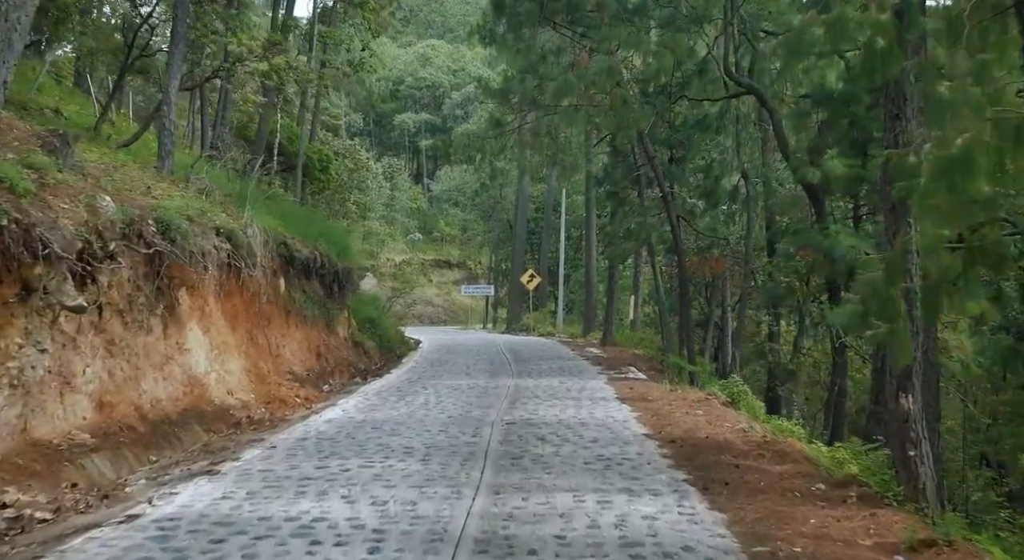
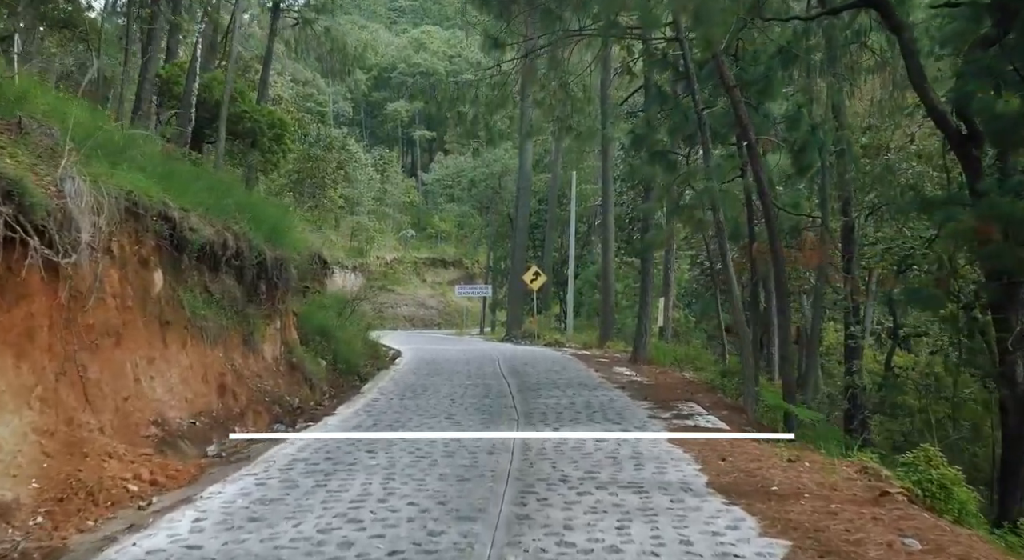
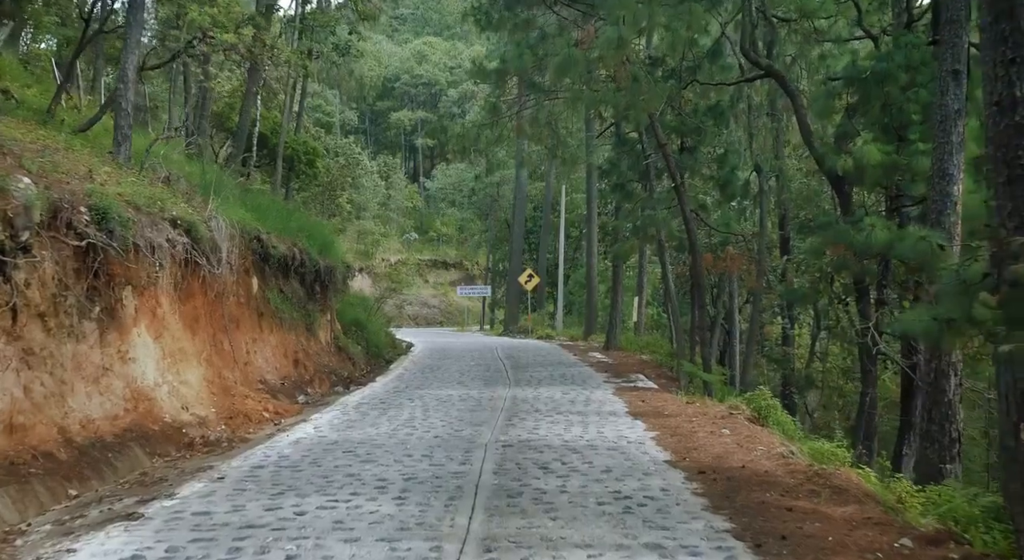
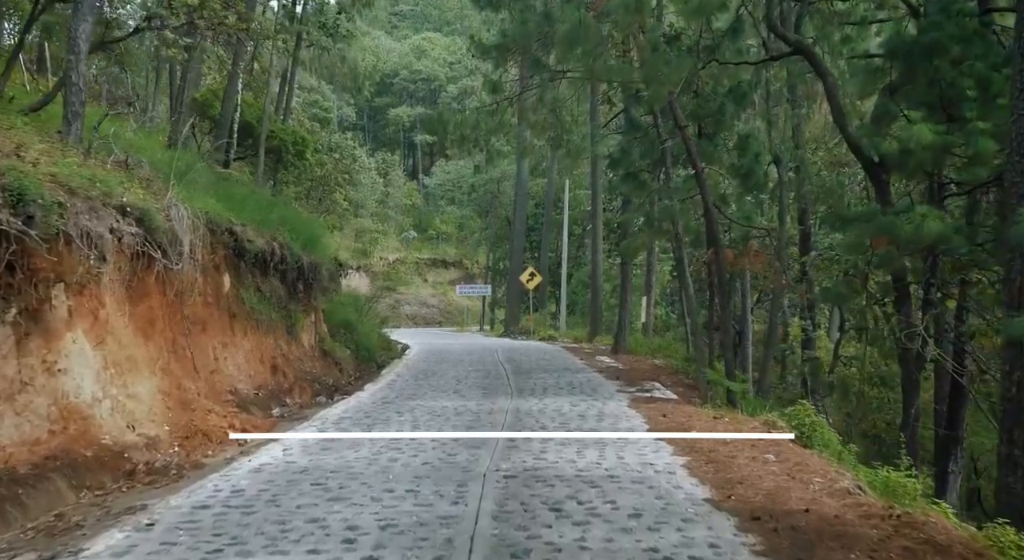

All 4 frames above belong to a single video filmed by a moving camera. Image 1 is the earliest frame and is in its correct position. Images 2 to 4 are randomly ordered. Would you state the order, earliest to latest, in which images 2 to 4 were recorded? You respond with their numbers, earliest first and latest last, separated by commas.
3, 4, 2
